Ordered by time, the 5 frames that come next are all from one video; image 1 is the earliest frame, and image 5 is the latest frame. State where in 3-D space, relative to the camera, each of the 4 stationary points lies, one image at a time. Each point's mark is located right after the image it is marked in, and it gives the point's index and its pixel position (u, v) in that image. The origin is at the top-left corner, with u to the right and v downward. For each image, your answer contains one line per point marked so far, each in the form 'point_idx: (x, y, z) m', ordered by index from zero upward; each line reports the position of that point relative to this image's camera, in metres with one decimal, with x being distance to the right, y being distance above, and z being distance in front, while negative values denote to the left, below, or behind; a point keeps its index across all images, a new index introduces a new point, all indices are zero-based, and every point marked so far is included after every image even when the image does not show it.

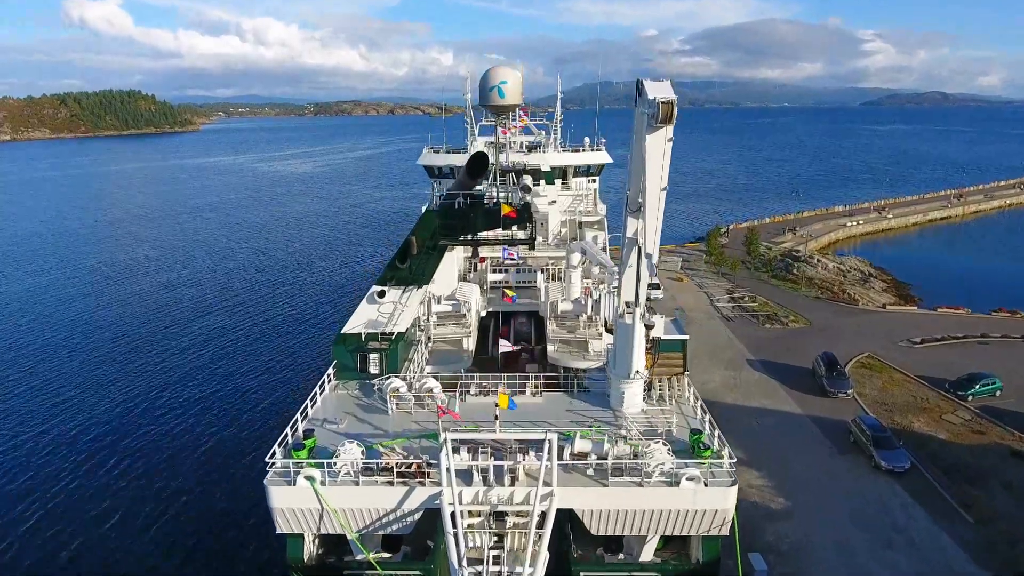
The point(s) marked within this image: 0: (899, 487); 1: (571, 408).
0: (+12.4, -6.4, +19.3) m
1: (+1.6, -3.2, +16.0) m
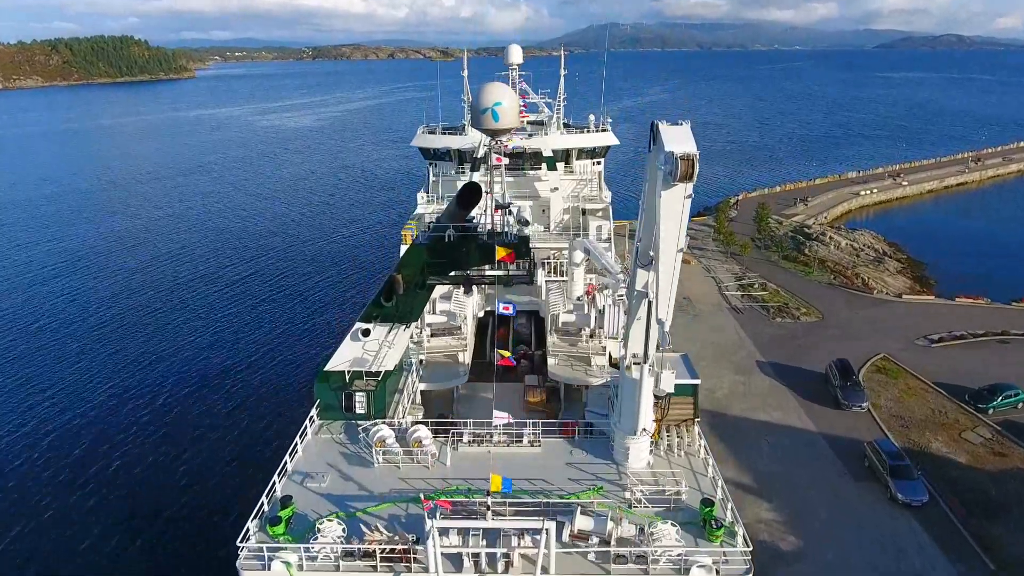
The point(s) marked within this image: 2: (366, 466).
0: (+12.3, -7.2, +18.3) m
1: (+1.5, -4.3, +14.8) m
2: (-3.6, -4.4, +14.8) m
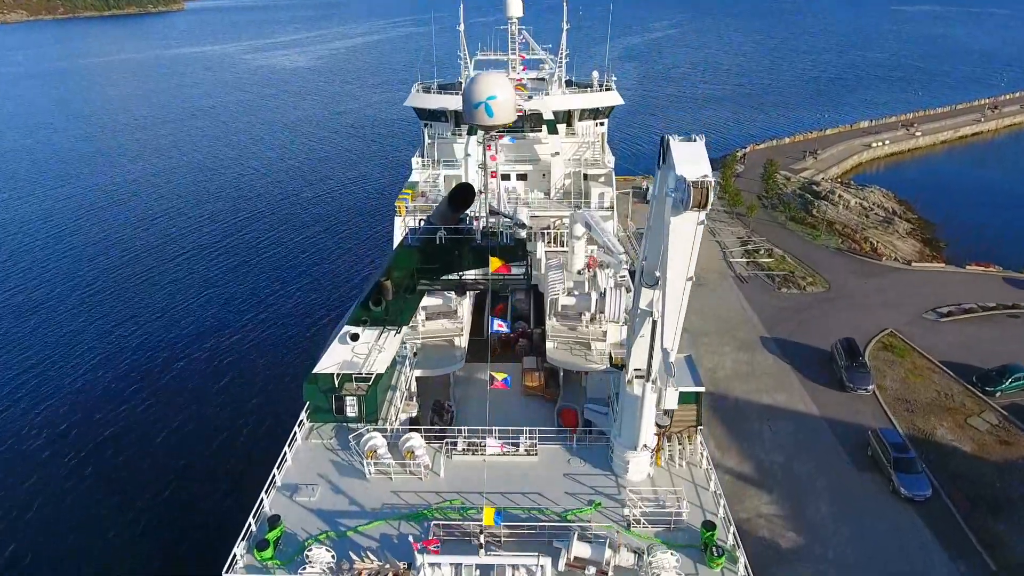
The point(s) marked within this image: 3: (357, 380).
0: (+12.2, -6.9, +18.1) m
1: (+1.4, -4.4, +14.4) m
2: (-3.7, -4.5, +14.3) m
3: (-3.9, -2.4, +15.4) m
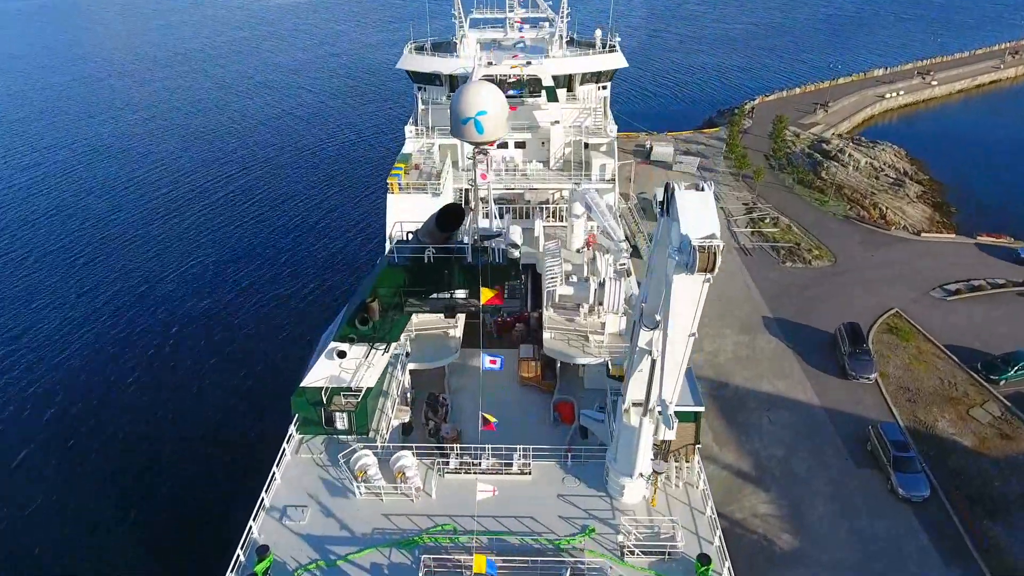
0: (+12.1, -7.0, +18.0) m
1: (+1.2, -4.8, +14.1) m
2: (-3.9, -4.9, +14.1) m
3: (-4.1, -2.7, +14.9) m
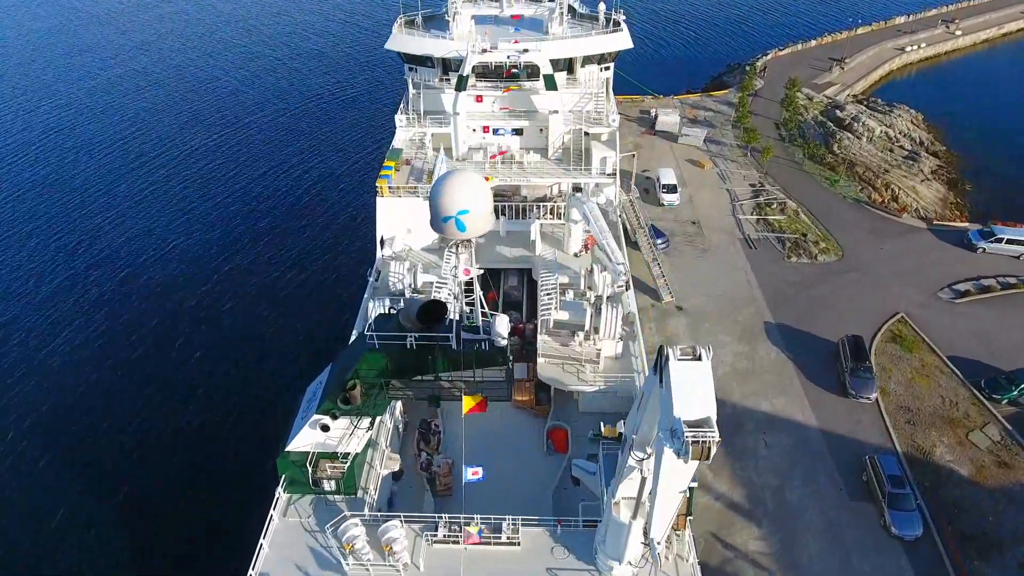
0: (+11.8, -8.2, +18.1) m
1: (+0.9, -6.4, +14.0) m
2: (-4.1, -6.5, +14.0) m
3: (-4.4, -4.2, +14.6) m
